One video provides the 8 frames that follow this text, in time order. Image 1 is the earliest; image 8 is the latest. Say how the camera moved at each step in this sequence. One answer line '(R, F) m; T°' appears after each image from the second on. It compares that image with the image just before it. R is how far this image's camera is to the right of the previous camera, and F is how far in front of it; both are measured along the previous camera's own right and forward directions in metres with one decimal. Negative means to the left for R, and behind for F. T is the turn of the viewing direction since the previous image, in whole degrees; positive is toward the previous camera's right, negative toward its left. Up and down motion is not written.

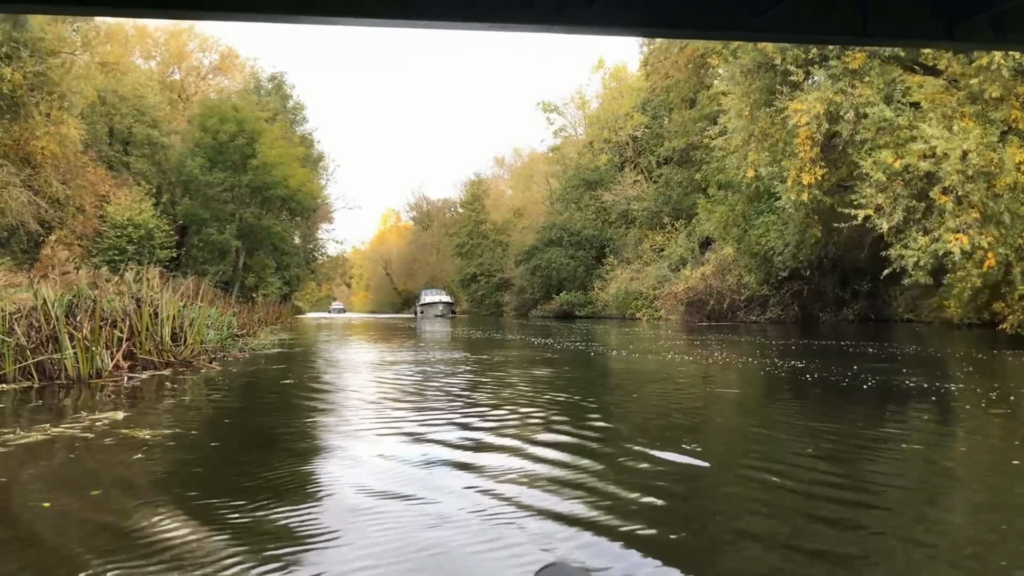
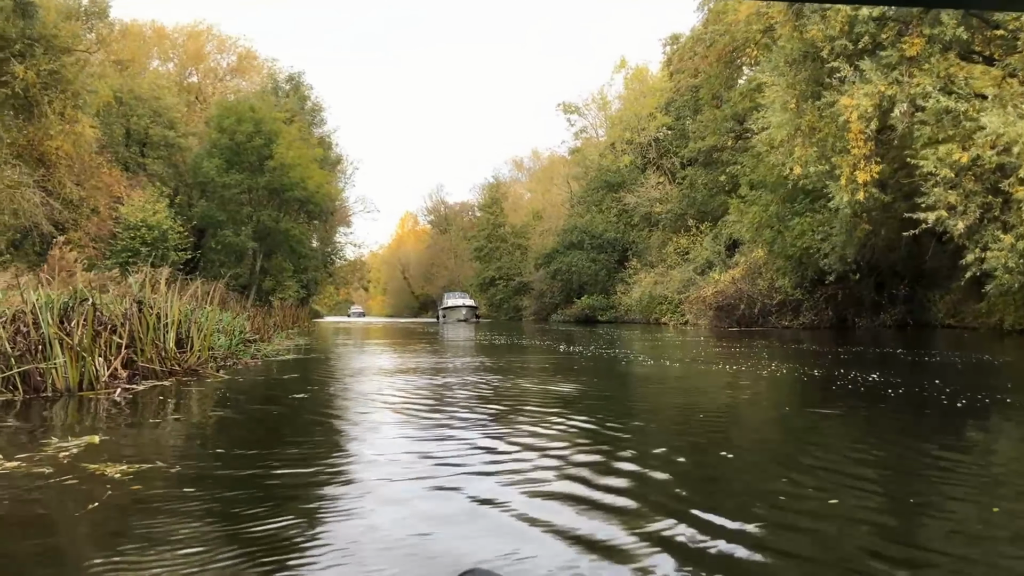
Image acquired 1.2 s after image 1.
(-0.2, +0.7) m; -1°
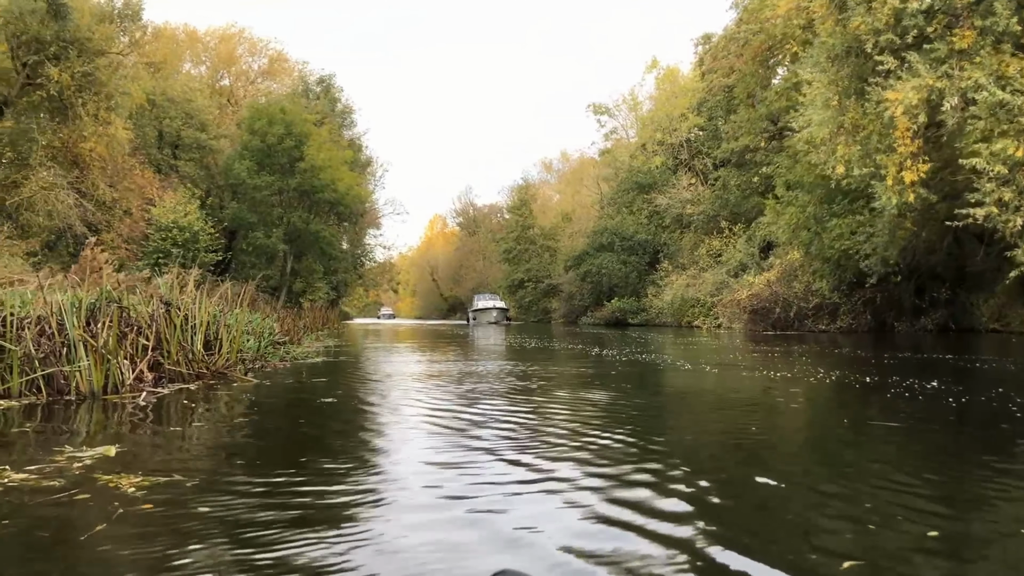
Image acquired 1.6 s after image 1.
(-0.1, +0.3) m; -2°
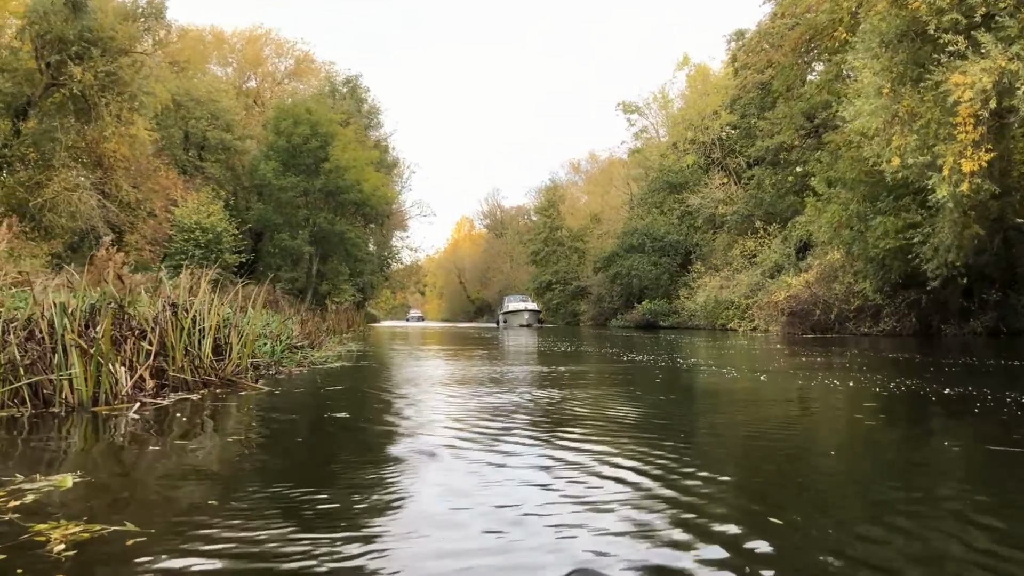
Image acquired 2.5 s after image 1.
(0.0, +0.6) m; -2°
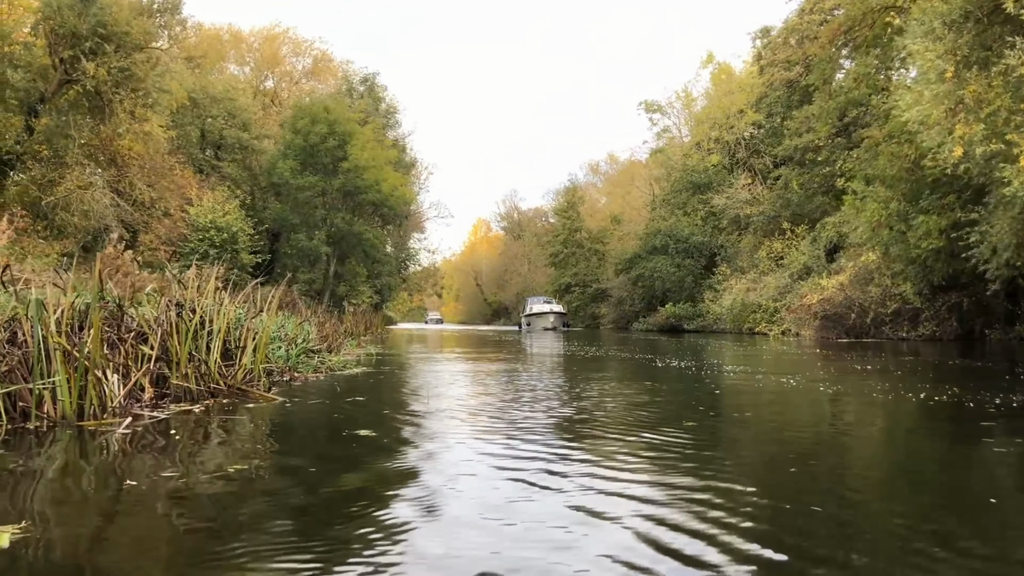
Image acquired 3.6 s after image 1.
(-0.2, +0.6) m; -1°
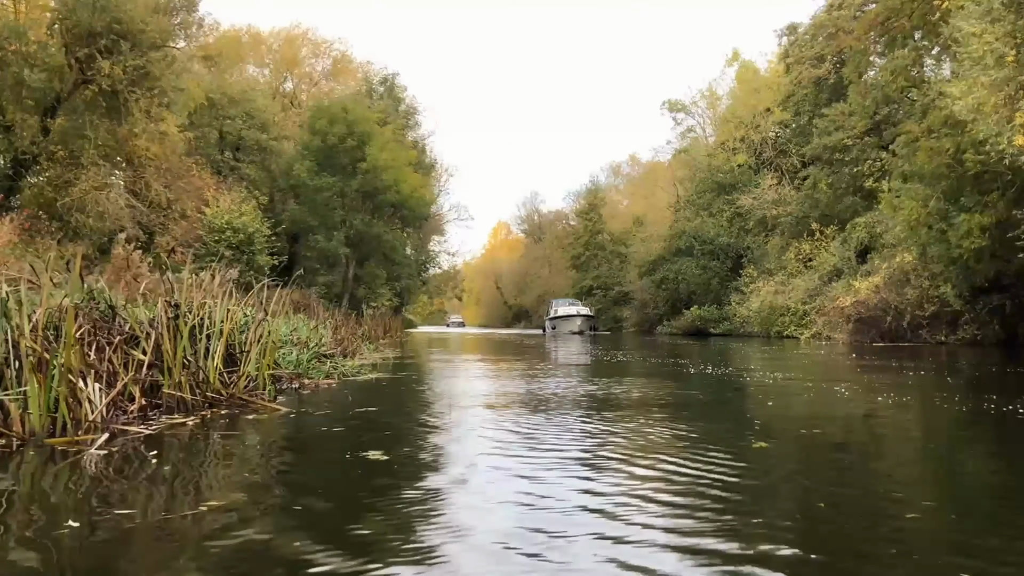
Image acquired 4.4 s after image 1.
(0.0, +0.5) m; -2°
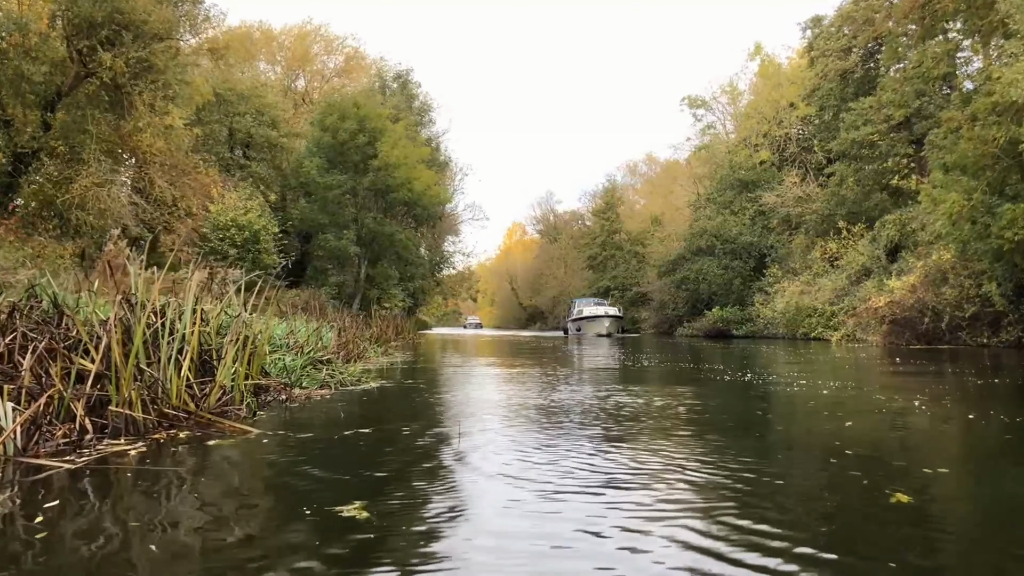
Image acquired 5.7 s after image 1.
(0.0, +0.8) m; -1°
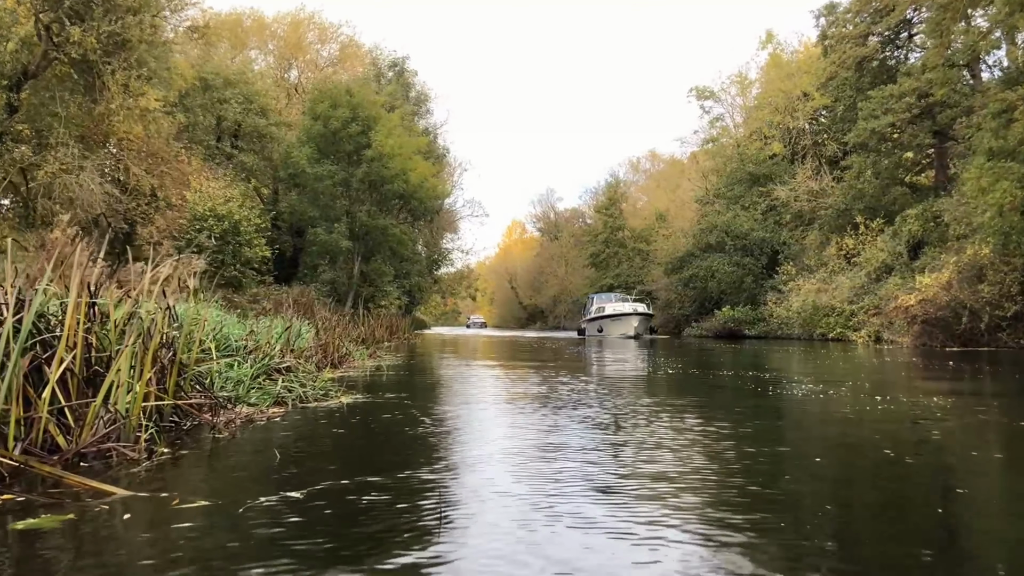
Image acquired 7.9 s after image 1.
(-0.2, +1.3) m; 0°
